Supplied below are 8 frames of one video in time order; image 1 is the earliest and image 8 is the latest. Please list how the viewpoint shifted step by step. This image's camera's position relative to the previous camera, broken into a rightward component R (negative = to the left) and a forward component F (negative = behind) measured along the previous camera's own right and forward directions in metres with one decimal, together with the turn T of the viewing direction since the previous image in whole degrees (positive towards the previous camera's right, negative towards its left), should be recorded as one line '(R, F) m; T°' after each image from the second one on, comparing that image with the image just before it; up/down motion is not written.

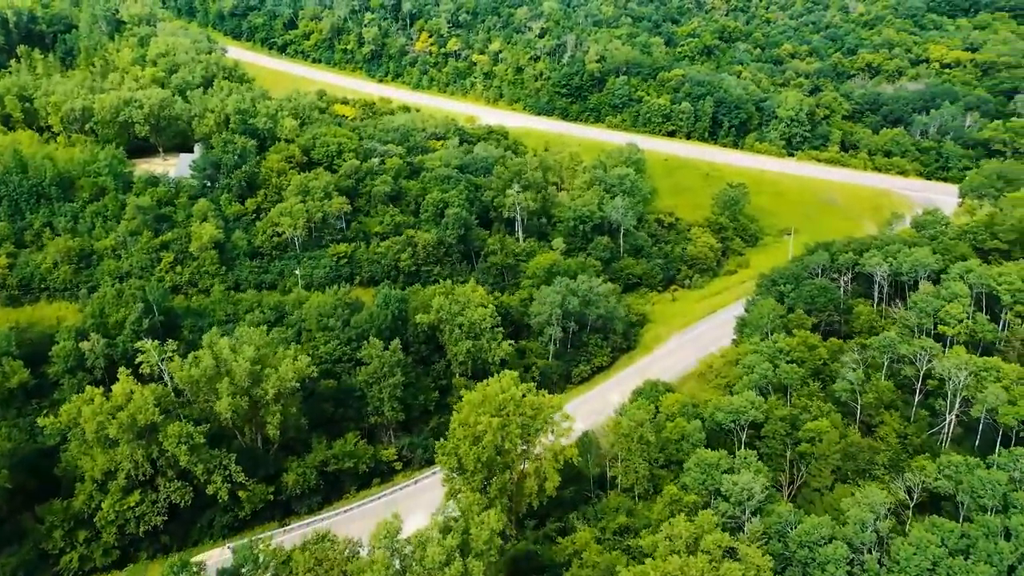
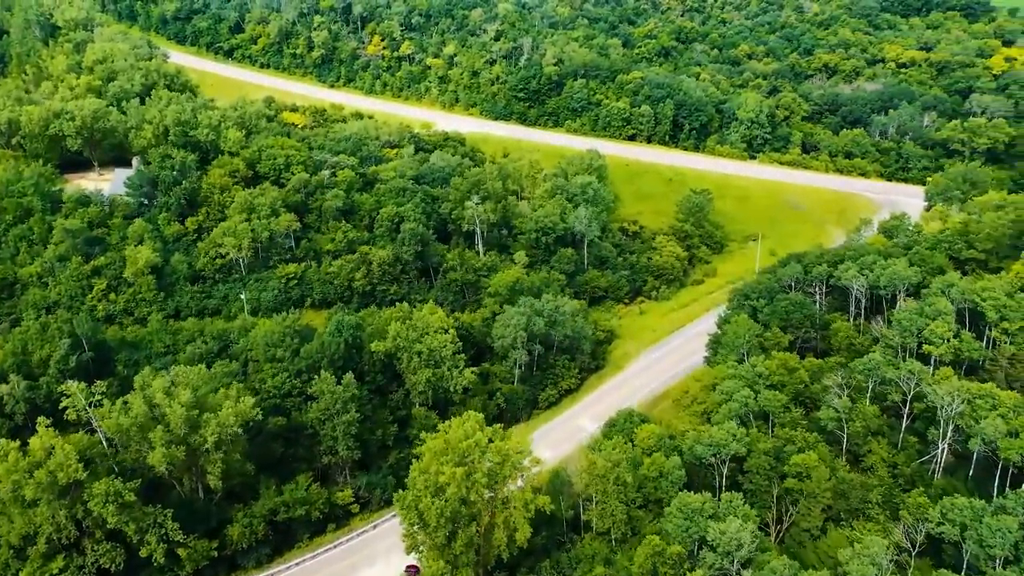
(0.0, +2.8) m; +3°
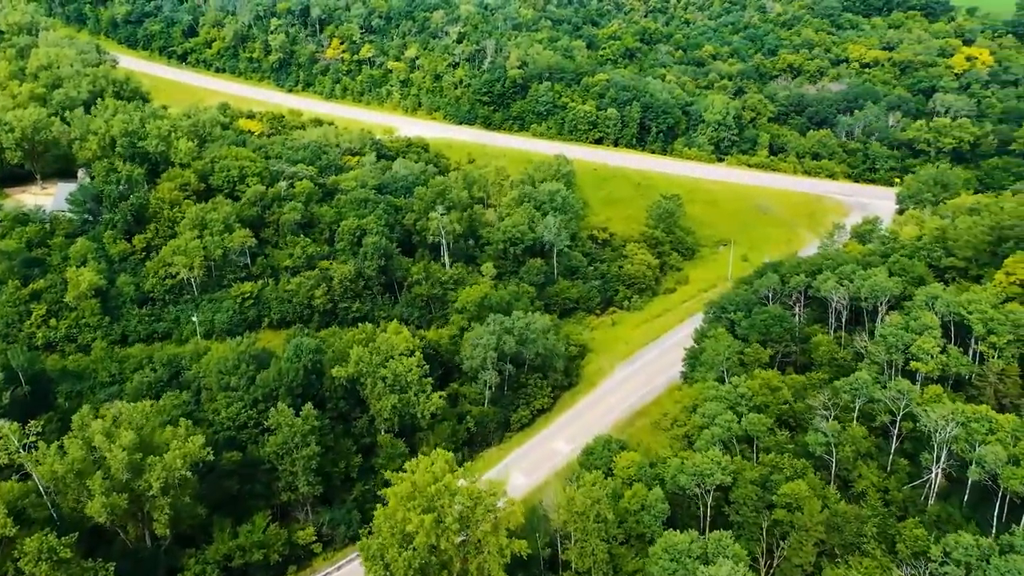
(-0.1, +2.2) m; +2°
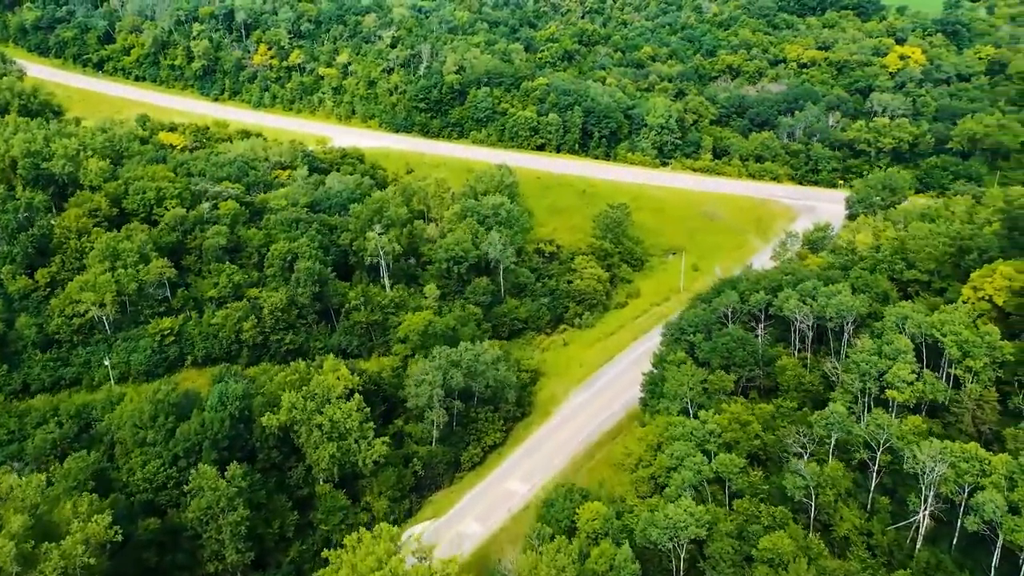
(-0.1, +3.3) m; +4°
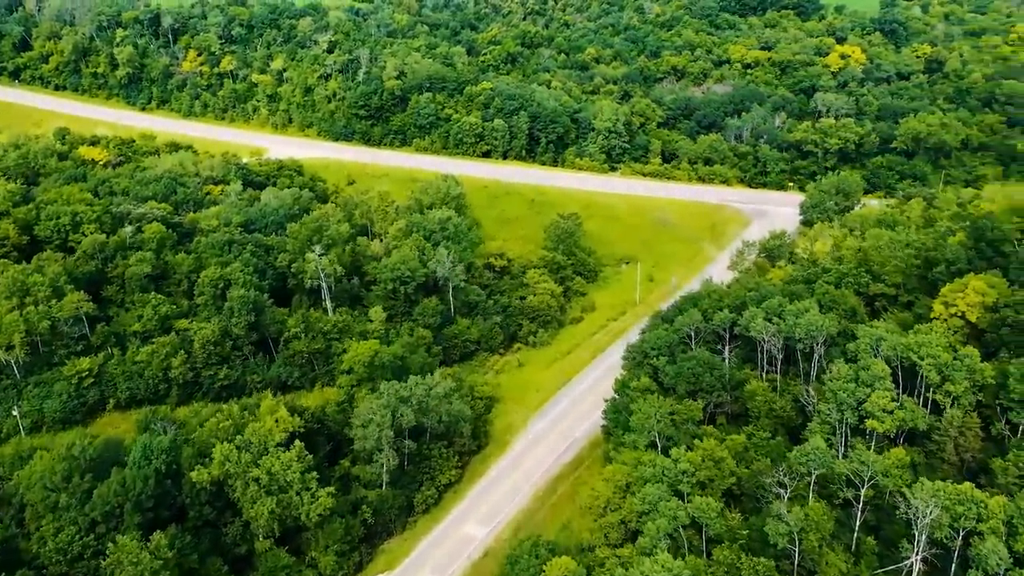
(-0.2, +2.8) m; +4°
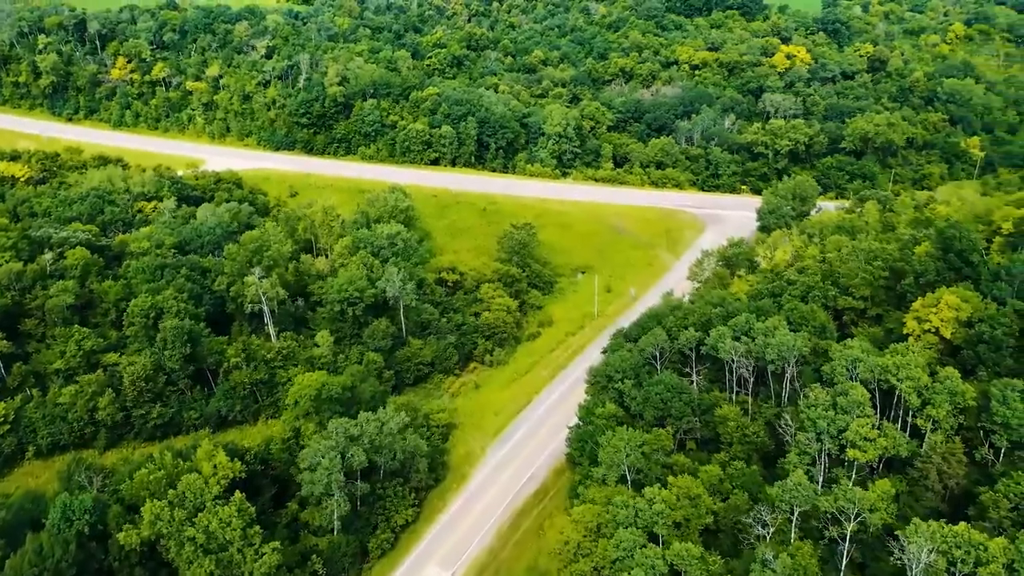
(-0.2, +2.5) m; +4°
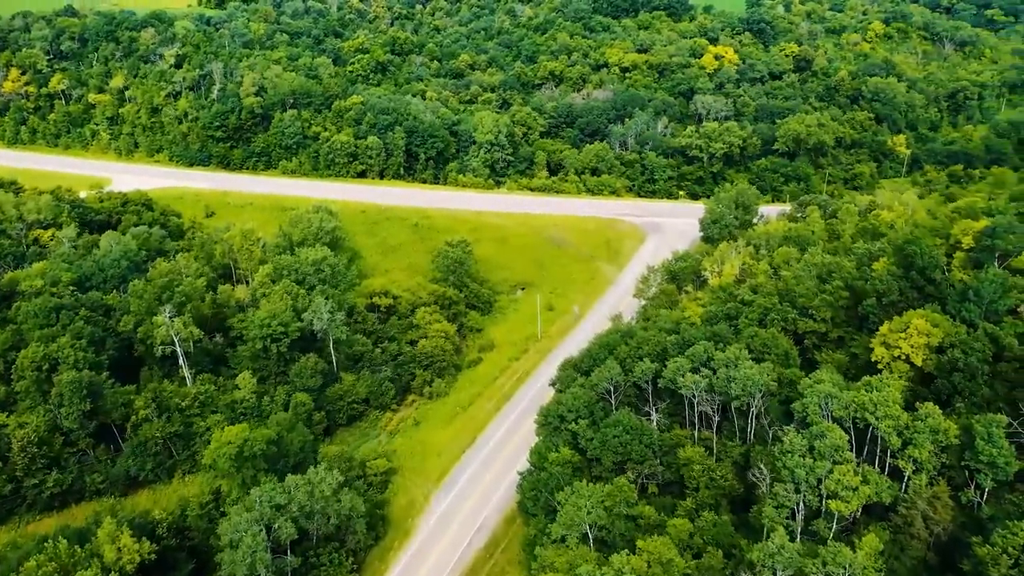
(-0.3, +3.4) m; +5°
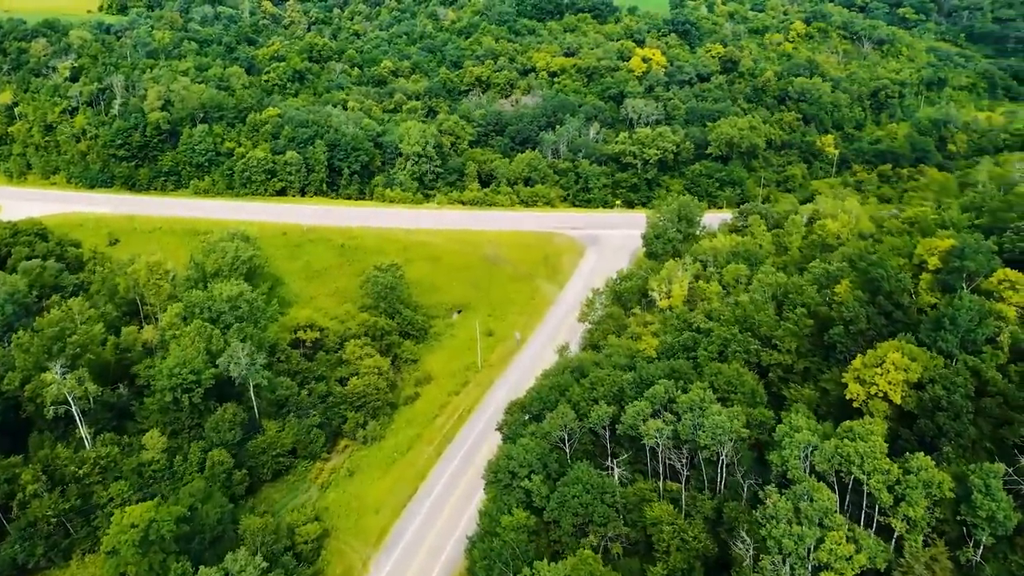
(-0.3, +3.8) m; +5°
